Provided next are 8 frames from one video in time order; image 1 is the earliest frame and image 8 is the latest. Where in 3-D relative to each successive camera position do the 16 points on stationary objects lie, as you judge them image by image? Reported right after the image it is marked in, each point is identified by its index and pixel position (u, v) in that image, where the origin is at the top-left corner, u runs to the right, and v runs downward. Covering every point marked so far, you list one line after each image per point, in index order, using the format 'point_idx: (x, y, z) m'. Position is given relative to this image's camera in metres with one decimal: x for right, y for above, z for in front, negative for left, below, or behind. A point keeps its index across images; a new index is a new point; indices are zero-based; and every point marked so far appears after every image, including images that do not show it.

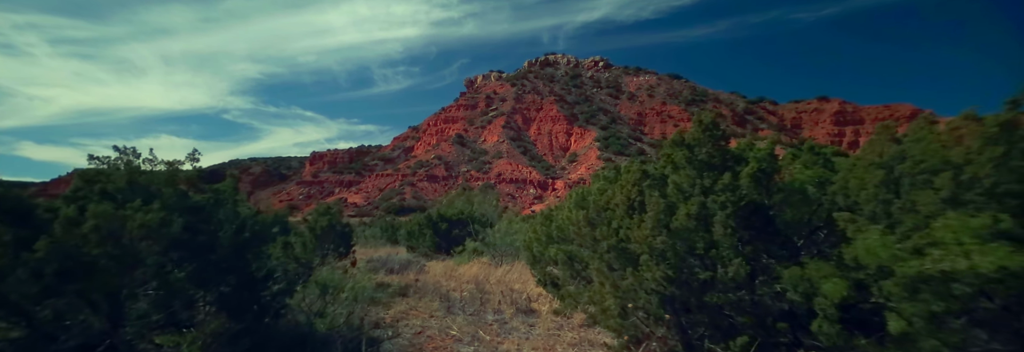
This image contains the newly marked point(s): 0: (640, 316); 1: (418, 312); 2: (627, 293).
0: (+1.6, -1.9, +5.8) m
1: (-1.6, -2.5, +7.4) m
2: (+1.4, -1.6, +5.9) m
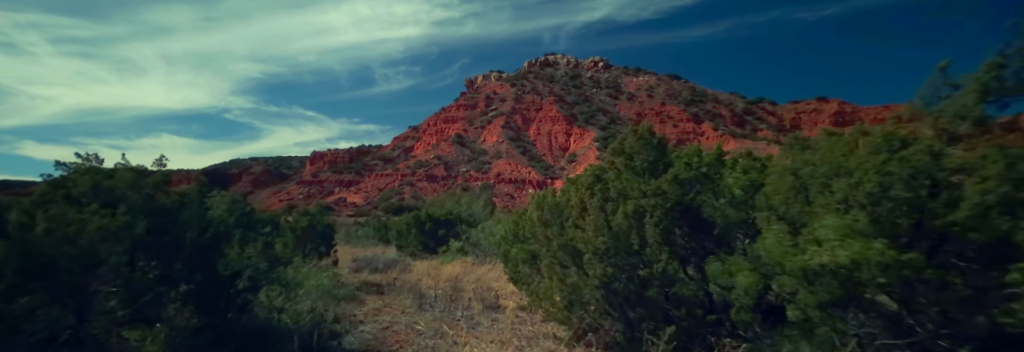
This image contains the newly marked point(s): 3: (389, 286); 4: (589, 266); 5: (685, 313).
0: (+0.9, -1.9, +6.1) m
1: (-2.2, -2.5, +7.8) m
2: (+0.8, -1.7, +6.2) m
3: (-3.0, -2.7, +10.1) m
4: (+1.0, -1.3, +6.1) m
5: (+2.2, -1.8, +5.6) m
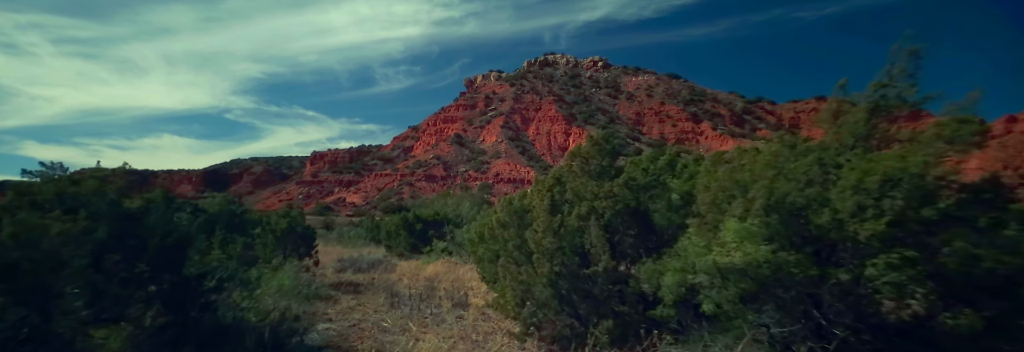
0: (+0.3, -2.0, +6.5) m
1: (-2.9, -2.6, +8.1) m
2: (+0.1, -1.7, +6.6) m
3: (-3.6, -2.8, +10.4) m
4: (+0.3, -1.4, +6.4) m
5: (+1.6, -1.9, +6.0) m
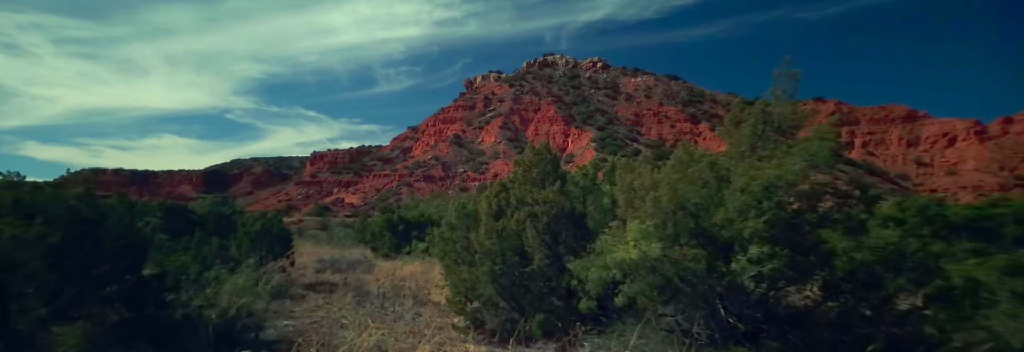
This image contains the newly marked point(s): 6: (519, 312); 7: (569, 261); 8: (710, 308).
0: (-0.6, -2.1, +6.9) m
1: (-3.7, -2.7, +8.5) m
2: (-0.7, -1.8, +7.0) m
3: (-4.5, -2.9, +10.8) m
4: (-0.5, -1.5, +6.8) m
5: (+0.7, -2.0, +6.4) m
6: (+0.1, -2.2, +6.6) m
7: (+0.8, -1.4, +7.0) m
8: (+2.6, -1.8, +5.8) m
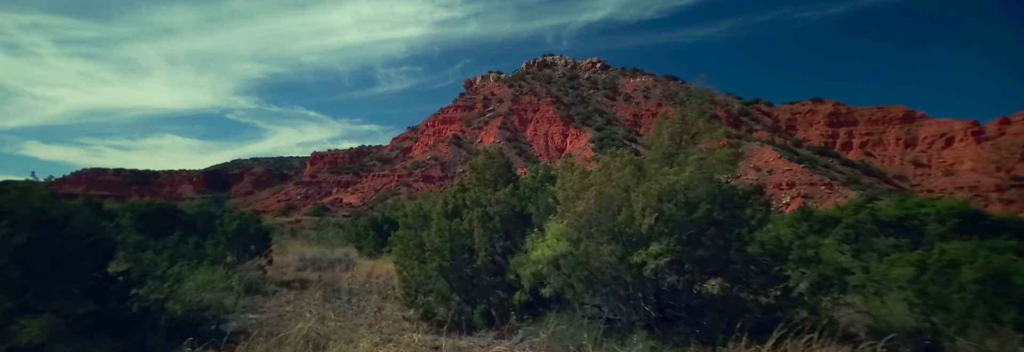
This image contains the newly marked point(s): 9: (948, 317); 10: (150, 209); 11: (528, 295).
0: (-1.4, -2.2, +7.3) m
1: (-4.6, -2.7, +9.0) m
2: (-1.6, -1.9, +7.4) m
3: (-5.3, -2.9, +11.3) m
4: (-1.4, -1.5, +7.3) m
5: (-0.2, -2.0, +6.8) m
6: (-0.8, -2.2, +7.1) m
7: (-0.1, -1.4, +7.4) m
8: (+1.7, -1.8, +6.3) m
9: (+5.7, -1.8, +5.5) m
10: (-12.2, -1.1, +14.0) m
11: (+0.2, -1.9, +6.8) m
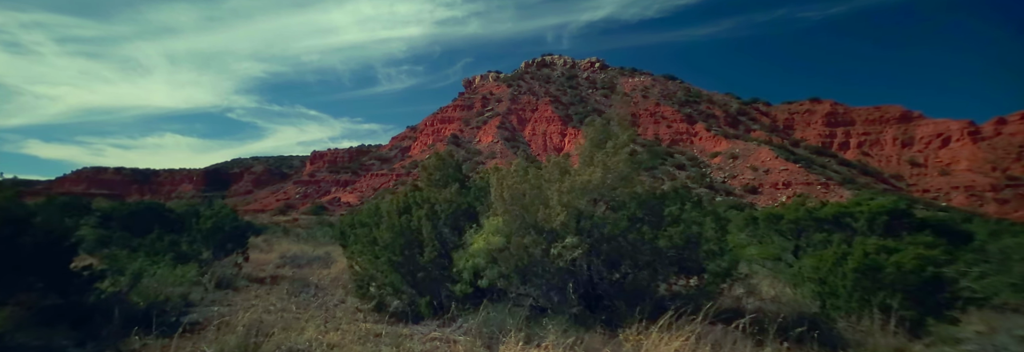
0: (-2.4, -2.2, +7.8) m
1: (-5.6, -2.7, +9.5) m
2: (-2.6, -1.9, +7.9) m
3: (-6.3, -2.9, +11.8) m
4: (-2.4, -1.5, +7.8) m
5: (-1.1, -2.1, +7.3) m
6: (-1.7, -2.2, +7.6) m
7: (-1.1, -1.4, +7.9) m
8: (+0.7, -1.8, +6.8) m
9: (+4.7, -1.8, +6.0) m
10: (-13.2, -1.1, +14.5) m
11: (-0.8, -1.9, +7.2) m
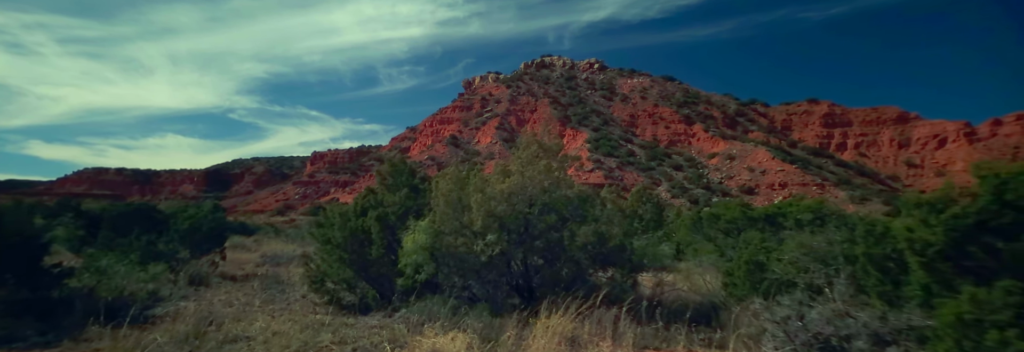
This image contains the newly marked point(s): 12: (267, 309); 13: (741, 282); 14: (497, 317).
0: (-3.6, -2.3, +8.4) m
1: (-6.7, -2.8, +10.1) m
2: (-3.8, -2.0, +8.5) m
3: (-7.5, -3.0, +12.4) m
4: (-3.5, -1.6, +8.4) m
5: (-2.3, -2.1, +8.0) m
6: (-2.9, -2.3, +8.2) m
7: (-2.2, -1.5, +8.5) m
8: (-0.4, -1.9, +7.4) m
9: (+3.5, -1.9, +6.6) m
10: (-14.4, -1.2, +15.2) m
11: (-1.9, -2.0, +7.9) m
12: (-4.8, -2.6, +8.1) m
13: (+3.7, -1.7, +6.7) m
14: (-0.2, -2.2, +6.5) m
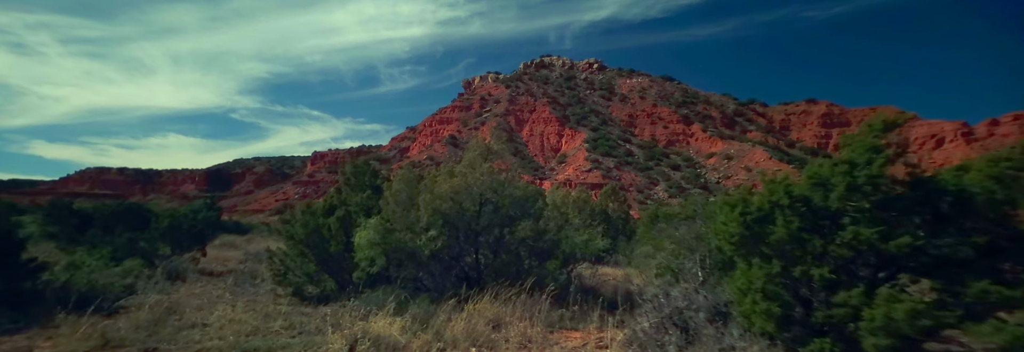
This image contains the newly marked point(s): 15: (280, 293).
0: (-4.7, -2.3, +9.0) m
1: (-7.8, -2.9, +10.7) m
2: (-4.8, -2.0, +9.1) m
3: (-8.5, -3.0, +13.0) m
4: (-4.6, -1.6, +9.0) m
5: (-3.4, -2.2, +8.5) m
6: (-4.0, -2.3, +8.8) m
7: (-3.3, -1.5, +9.1) m
8: (-1.5, -1.9, +8.0) m
9: (+2.5, -1.9, +7.2) m
10: (-15.4, -1.2, +15.8) m
11: (-3.0, -2.0, +8.5) m
12: (-5.9, -2.6, +8.7) m
13: (+2.6, -1.7, +7.3) m
14: (-1.3, -2.2, +7.1) m
15: (-5.2, -2.7, +9.3) m
